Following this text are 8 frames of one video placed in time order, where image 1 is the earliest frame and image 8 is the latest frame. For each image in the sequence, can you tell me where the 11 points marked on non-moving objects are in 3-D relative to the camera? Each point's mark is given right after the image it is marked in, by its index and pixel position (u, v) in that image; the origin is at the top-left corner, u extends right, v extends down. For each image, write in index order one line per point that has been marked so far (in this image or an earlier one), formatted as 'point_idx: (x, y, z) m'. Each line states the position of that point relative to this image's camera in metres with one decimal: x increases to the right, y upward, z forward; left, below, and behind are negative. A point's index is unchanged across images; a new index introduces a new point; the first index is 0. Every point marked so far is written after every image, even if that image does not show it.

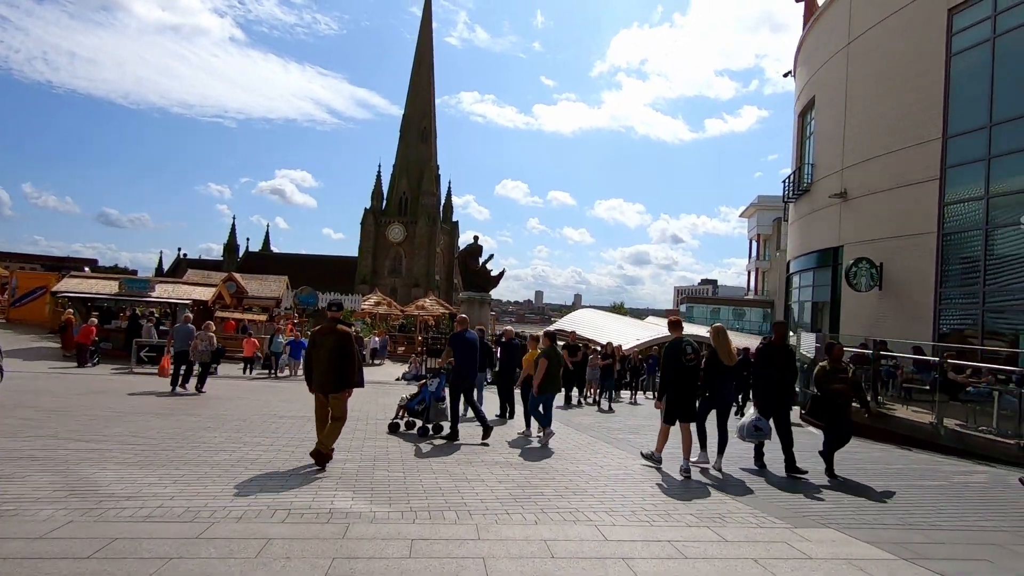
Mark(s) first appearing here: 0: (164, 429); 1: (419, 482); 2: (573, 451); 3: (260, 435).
0: (-4.3, -1.8, +8.2) m
1: (-0.8, -1.7, +5.6) m
2: (+0.7, -2.0, +8.1) m
3: (-3.1, -1.8, +8.1) m
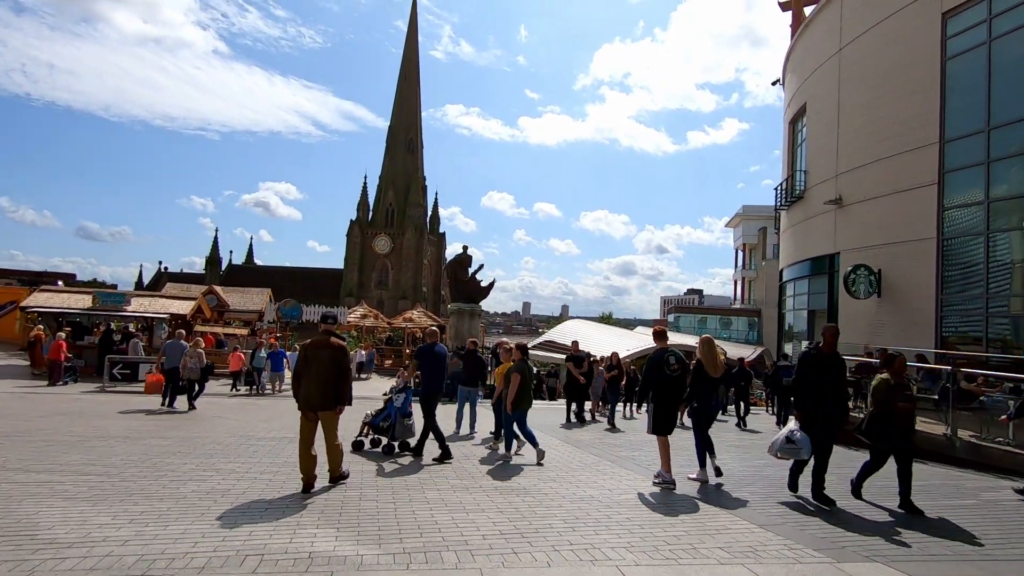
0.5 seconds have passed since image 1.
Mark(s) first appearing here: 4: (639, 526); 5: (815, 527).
0: (-4.4, -1.9, +7.6) m
1: (-0.8, -1.7, +5.1) m
2: (+0.7, -2.1, +7.6) m
3: (-3.1, -2.0, +7.5) m
4: (+1.0, -1.8, +5.0) m
5: (+2.4, -1.9, +5.1) m
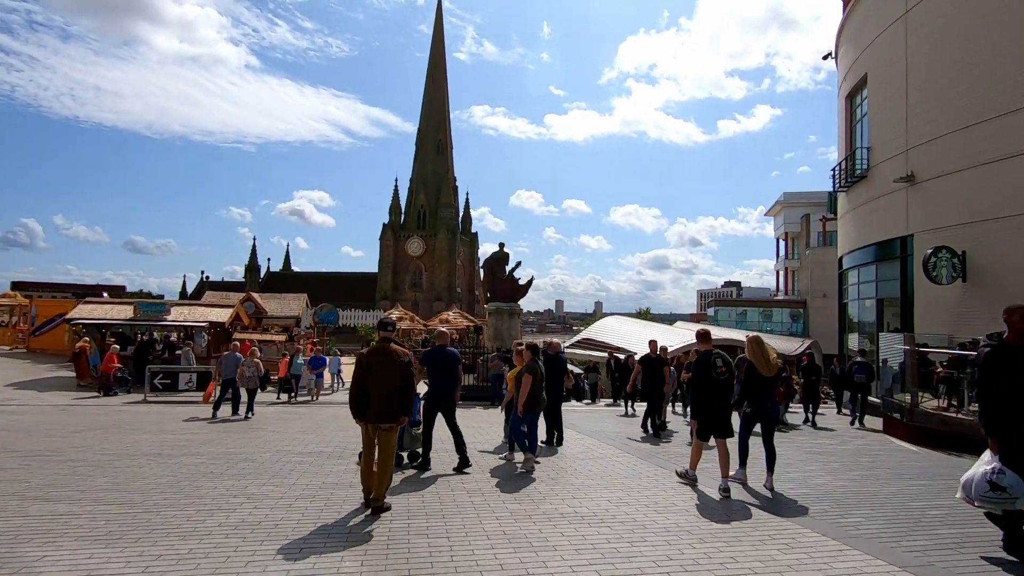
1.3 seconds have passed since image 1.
0: (-3.7, -2.0, +6.9) m
1: (-0.2, -1.7, +4.2) m
2: (+1.4, -2.1, +6.7) m
3: (-2.5, -2.0, +6.8) m
4: (+1.5, -1.7, +4.1) m
5: (+2.9, -1.7, +4.1) m
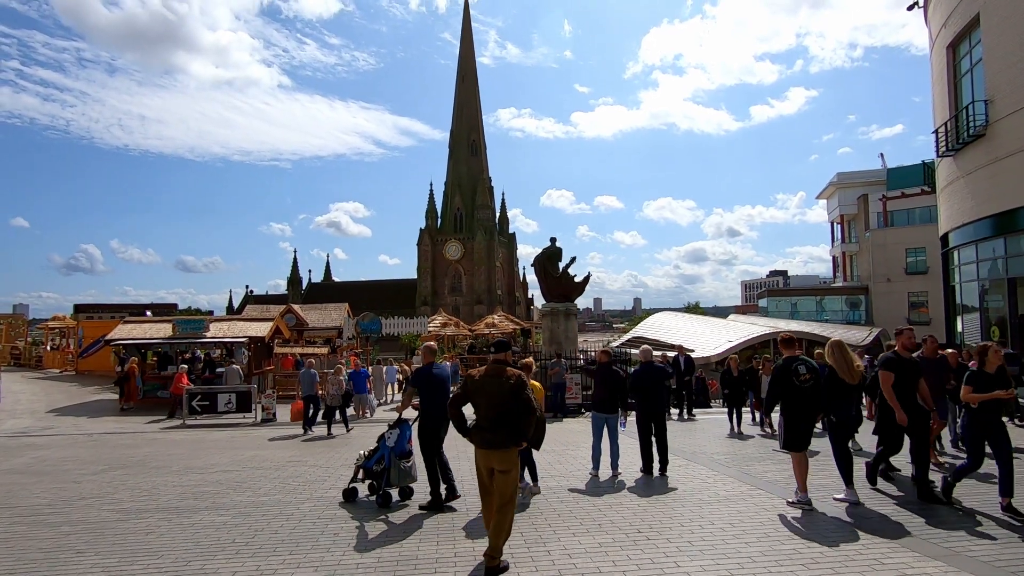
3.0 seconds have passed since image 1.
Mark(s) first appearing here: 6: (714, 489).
0: (-2.8, -2.1, +5.2) m
1: (+0.5, -1.7, +2.3) m
2: (+2.3, -2.0, +4.7) m
3: (-1.5, -2.1, +5.0) m
4: (+2.3, -1.6, +2.1) m
5: (+3.6, -1.6, +2.0) m
6: (+2.5, -2.5, +8.2) m
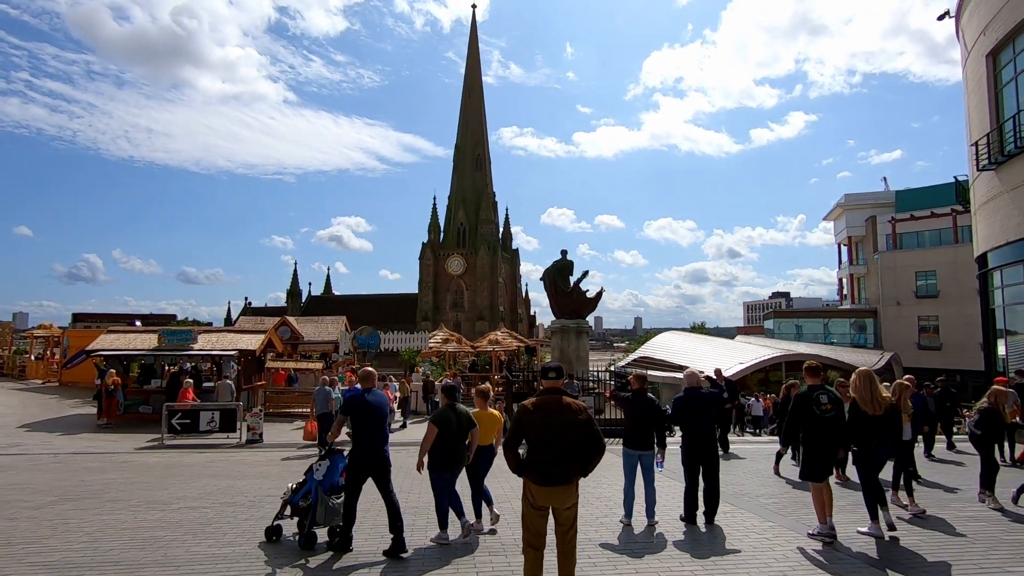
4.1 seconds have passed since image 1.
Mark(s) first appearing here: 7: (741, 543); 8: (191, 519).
0: (-2.5, -2.1, +3.8) m
1: (+0.8, -1.6, +0.9) m
2: (+2.5, -2.0, +3.2) m
3: (-1.3, -2.1, +3.6) m
4: (+2.5, -1.6, +0.7) m
5: (+3.9, -1.6, +0.6) m
6: (+2.7, -2.6, +6.7) m
7: (+2.5, -2.7, +7.1) m
8: (-3.8, -2.7, +7.8) m
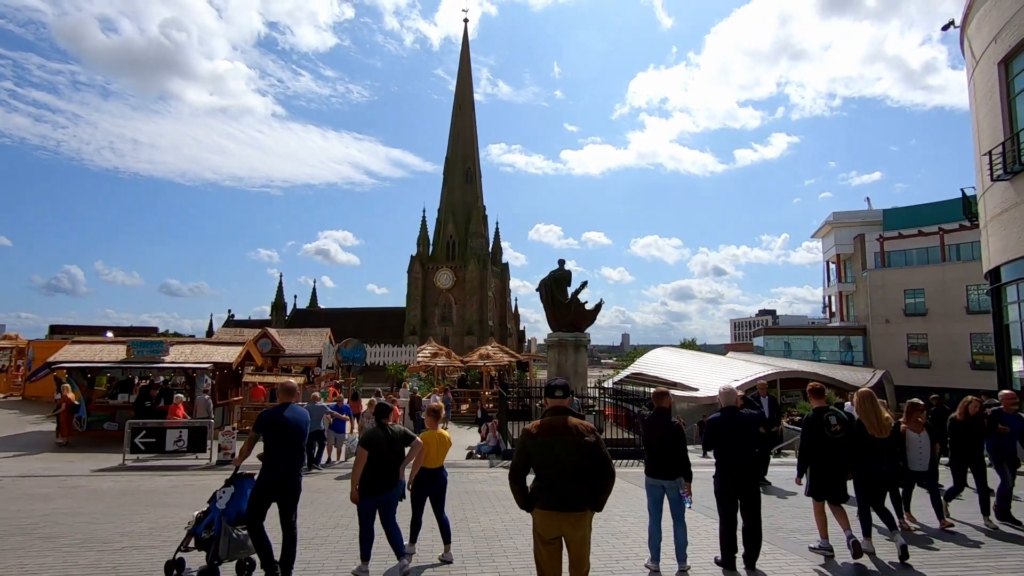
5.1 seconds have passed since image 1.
0: (-2.4, -2.0, +2.5) m
1: (+1.0, -1.5, -0.3) m
2: (+2.7, -1.9, +2.1) m
3: (-1.2, -2.0, +2.3) m
4: (+2.7, -1.5, -0.5) m
5: (+4.1, -1.4, -0.5) m
6: (+2.8, -2.7, +5.6) m
7: (+2.6, -2.7, +5.9) m
8: (-3.8, -2.7, +6.5) m
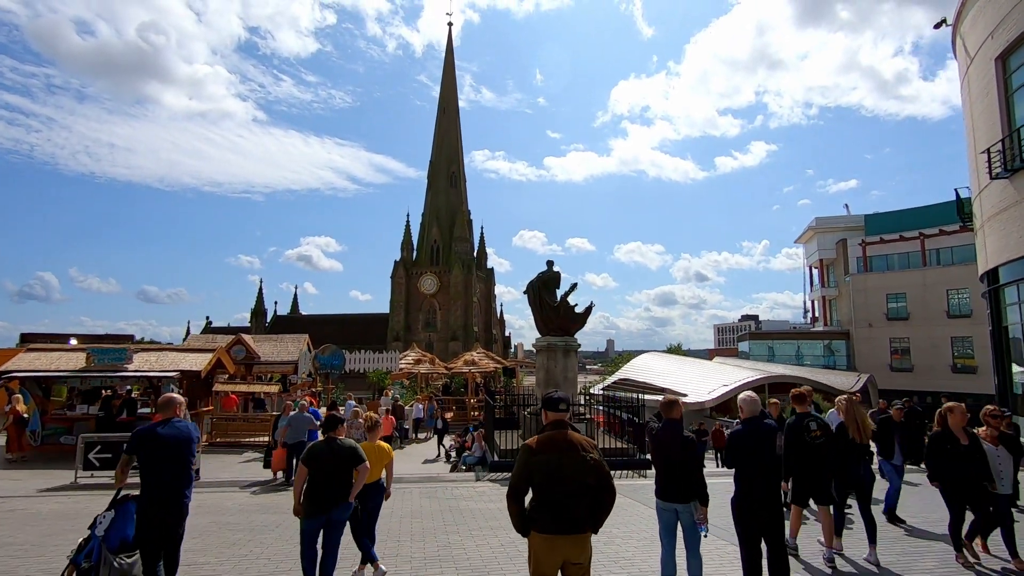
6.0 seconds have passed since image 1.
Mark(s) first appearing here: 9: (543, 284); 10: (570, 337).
0: (-2.4, -1.9, +1.5) m
1: (+1.1, -1.4, -1.2) m
2: (+2.7, -1.8, +1.2) m
3: (-1.1, -1.9, +1.4) m
4: (+2.8, -1.3, -1.4) m
5: (+4.2, -1.3, -1.4) m
6: (+2.8, -2.6, +4.7) m
7: (+2.5, -2.7, +5.0) m
8: (-3.9, -2.7, +5.5) m
9: (+0.9, +0.1, +19.5) m
10: (+1.7, -1.4, +19.2) m
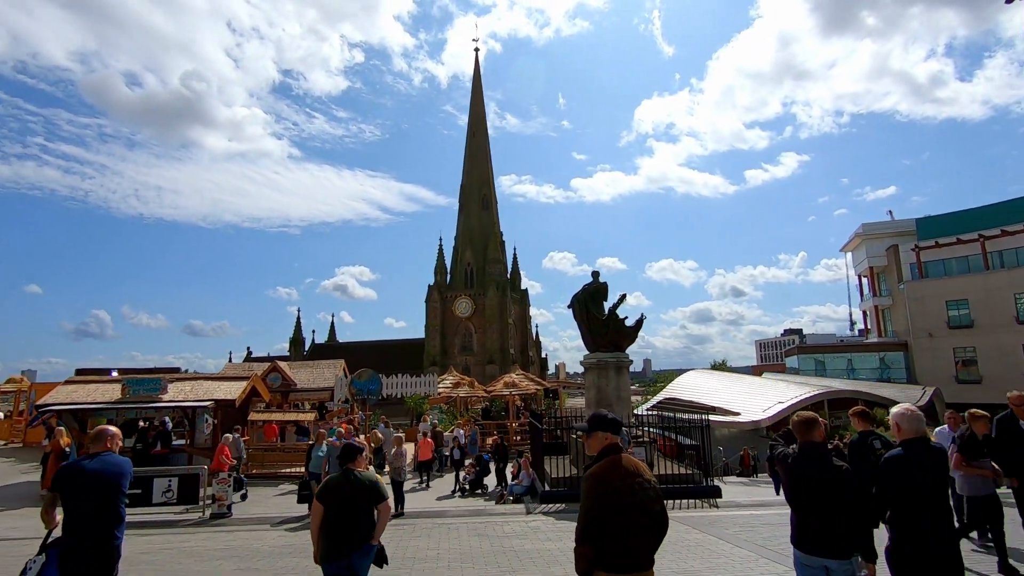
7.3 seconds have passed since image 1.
0: (-2.0, -1.8, +0.2) m
1: (+1.3, -1.0, -2.6) m
2: (+3.1, -1.5, -0.3) m
3: (-0.7, -1.7, 0.0) m
4: (+3.0, -0.9, -2.9) m
5: (+4.4, -0.8, -3.0) m
6: (+3.4, -2.4, +3.1) m
7: (+3.1, -2.5, +3.4) m
8: (-3.2, -2.7, +4.2) m
9: (+2.2, -0.2, +18.1) m
10: (+3.0, -1.7, +17.7) m
